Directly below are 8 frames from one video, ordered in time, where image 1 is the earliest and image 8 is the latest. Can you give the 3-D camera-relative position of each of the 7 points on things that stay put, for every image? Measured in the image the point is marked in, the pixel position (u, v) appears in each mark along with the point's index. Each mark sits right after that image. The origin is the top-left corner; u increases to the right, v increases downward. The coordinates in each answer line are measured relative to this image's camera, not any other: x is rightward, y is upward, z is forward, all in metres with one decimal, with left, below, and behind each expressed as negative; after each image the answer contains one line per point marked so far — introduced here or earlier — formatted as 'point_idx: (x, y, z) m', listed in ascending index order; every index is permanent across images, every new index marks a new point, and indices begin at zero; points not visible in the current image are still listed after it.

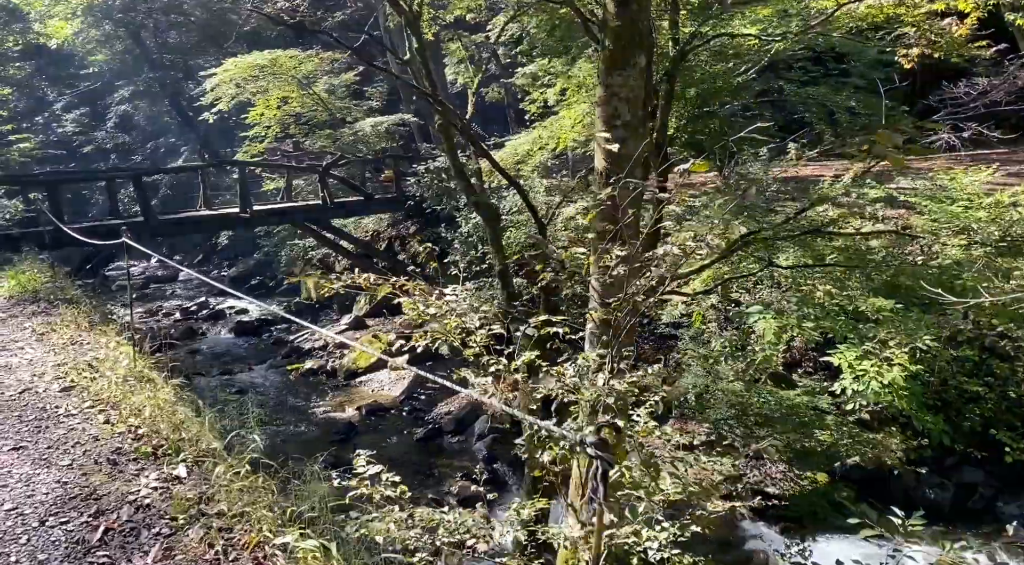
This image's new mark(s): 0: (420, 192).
0: (-1.5, +1.5, +12.7) m
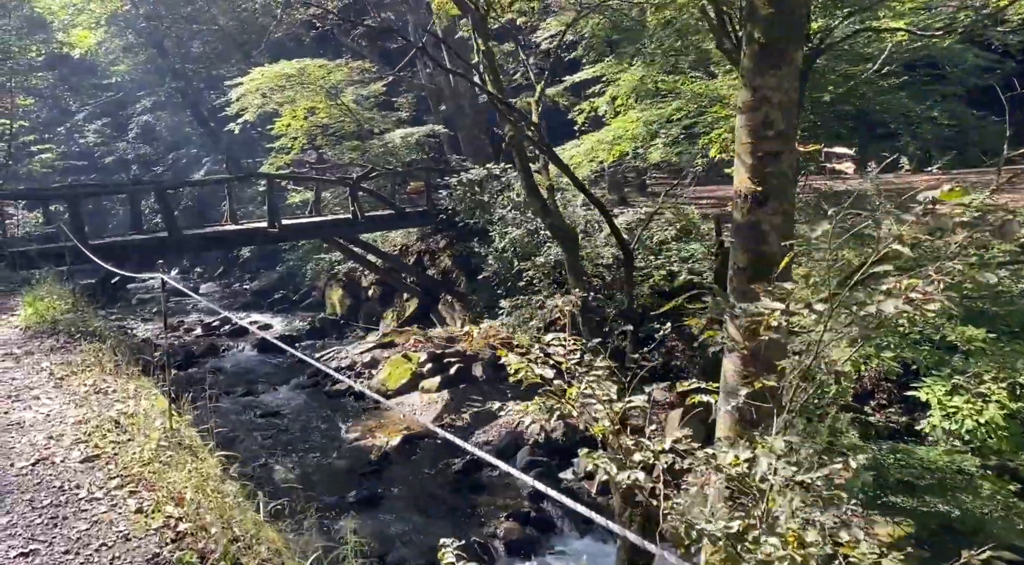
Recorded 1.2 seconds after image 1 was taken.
0: (-1.0, +1.2, +12.2) m
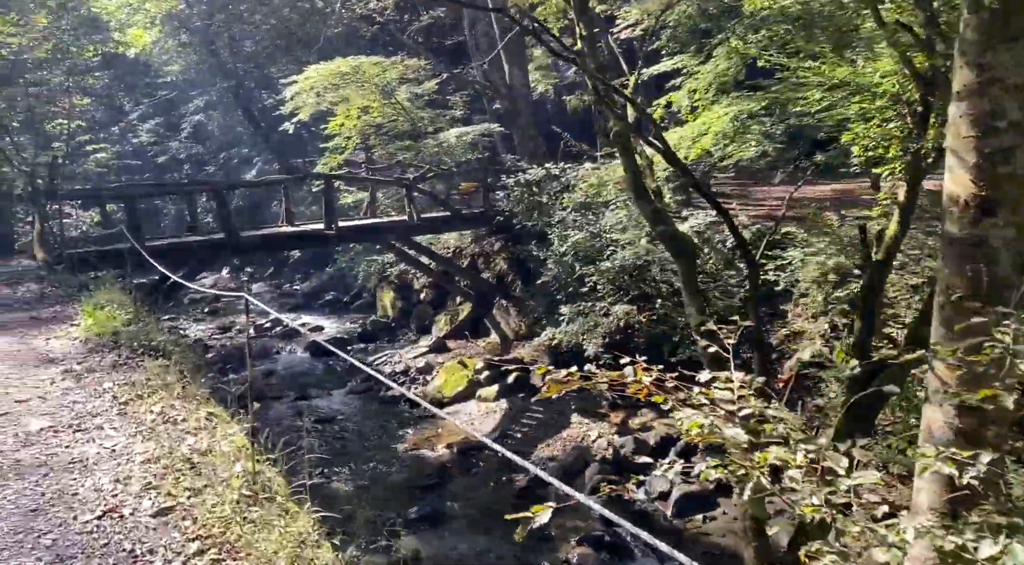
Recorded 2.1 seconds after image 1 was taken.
0: (-0.1, +1.2, +11.8) m
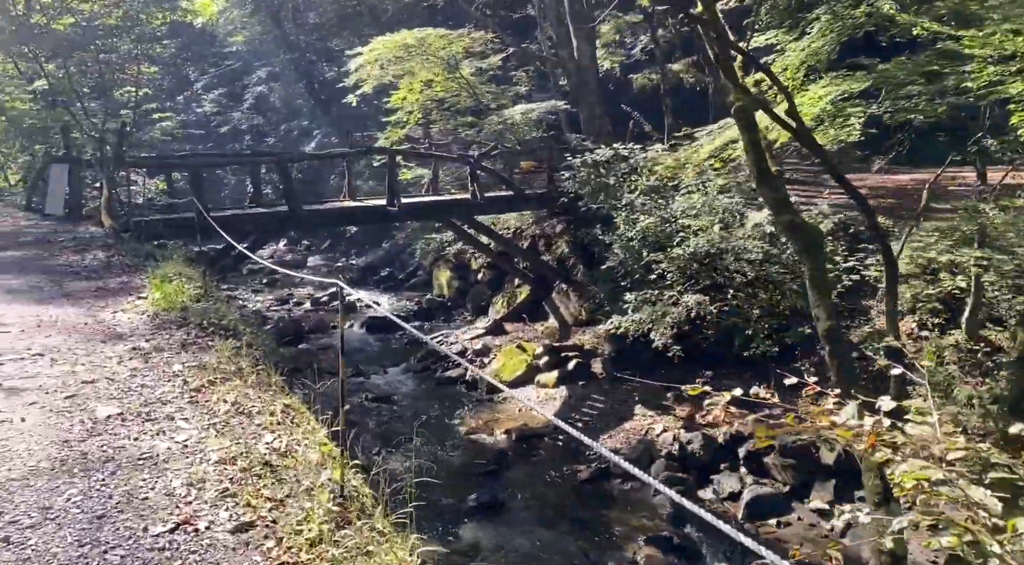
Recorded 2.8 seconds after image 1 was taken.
0: (+0.9, +1.4, +11.5) m
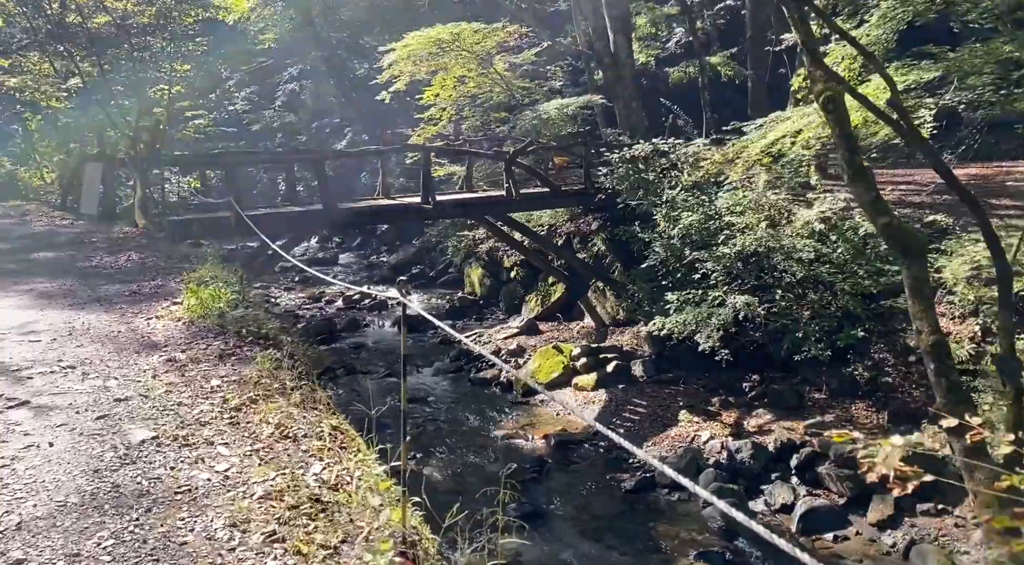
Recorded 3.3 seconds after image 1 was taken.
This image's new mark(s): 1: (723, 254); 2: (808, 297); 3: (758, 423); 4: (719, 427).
0: (+1.4, +1.4, +11.2) m
1: (+2.4, +0.3, +8.9) m
2: (+3.2, -0.1, +8.4) m
3: (+2.5, -1.4, +7.9) m
4: (+2.1, -1.5, +8.0) m
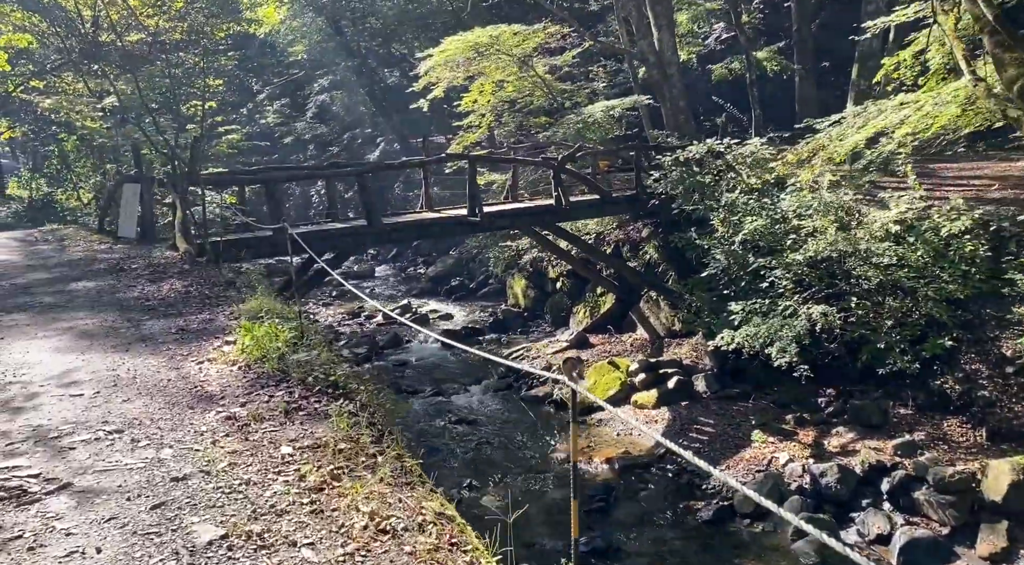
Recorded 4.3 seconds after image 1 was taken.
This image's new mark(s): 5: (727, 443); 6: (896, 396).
0: (+2.1, +1.3, +10.6) m
1: (+3.0, +0.2, +8.3) m
2: (+3.8, -0.2, +7.8) m
3: (+3.1, -1.5, +7.4) m
4: (+2.7, -1.6, +7.4) m
5: (+2.1, -1.6, +7.8) m
6: (+3.9, -1.1, +7.9) m
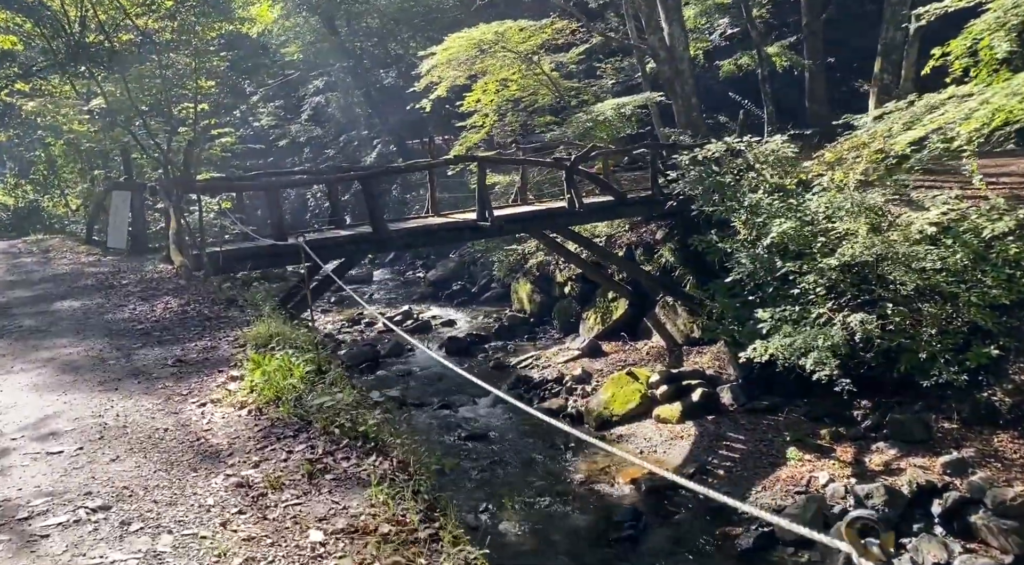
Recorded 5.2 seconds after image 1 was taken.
0: (+2.2, +1.2, +10.2) m
1: (+3.1, +0.2, +7.8) m
2: (+3.9, -0.3, +7.4) m
3: (+3.3, -1.6, +6.9) m
4: (+2.9, -1.6, +6.9) m
5: (+2.3, -1.7, +7.4) m
6: (+4.0, -1.2, +7.4) m
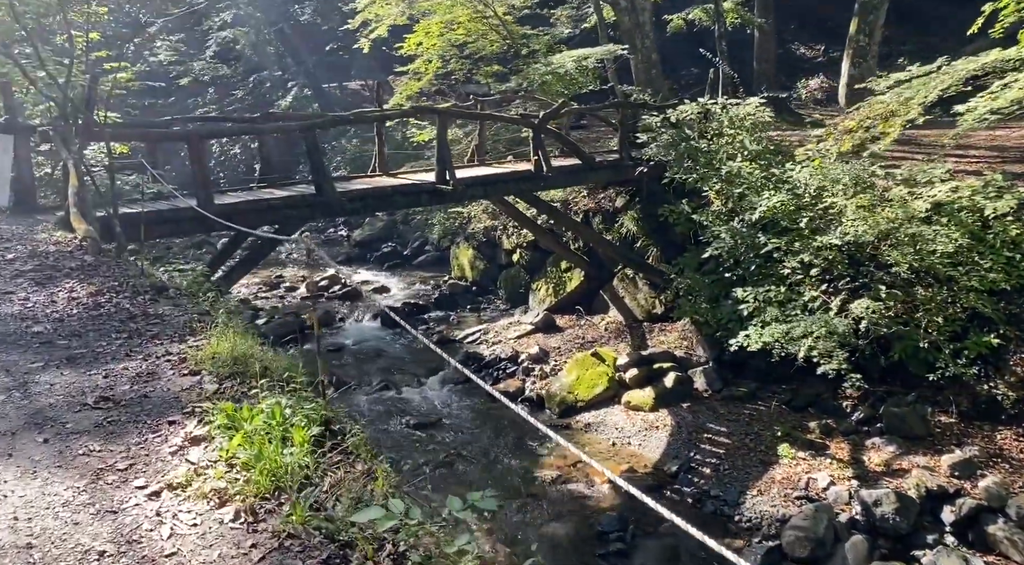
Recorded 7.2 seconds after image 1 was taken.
0: (+1.6, +1.6, +9.4) m
1: (+2.8, +0.3, +7.2) m
2: (+3.7, -0.1, +6.9) m
3: (+3.0, -1.4, +6.4) m
4: (+2.6, -1.5, +6.4) m
5: (+2.0, -1.5, +6.8) m
6: (+3.7, -1.1, +7.0) m
